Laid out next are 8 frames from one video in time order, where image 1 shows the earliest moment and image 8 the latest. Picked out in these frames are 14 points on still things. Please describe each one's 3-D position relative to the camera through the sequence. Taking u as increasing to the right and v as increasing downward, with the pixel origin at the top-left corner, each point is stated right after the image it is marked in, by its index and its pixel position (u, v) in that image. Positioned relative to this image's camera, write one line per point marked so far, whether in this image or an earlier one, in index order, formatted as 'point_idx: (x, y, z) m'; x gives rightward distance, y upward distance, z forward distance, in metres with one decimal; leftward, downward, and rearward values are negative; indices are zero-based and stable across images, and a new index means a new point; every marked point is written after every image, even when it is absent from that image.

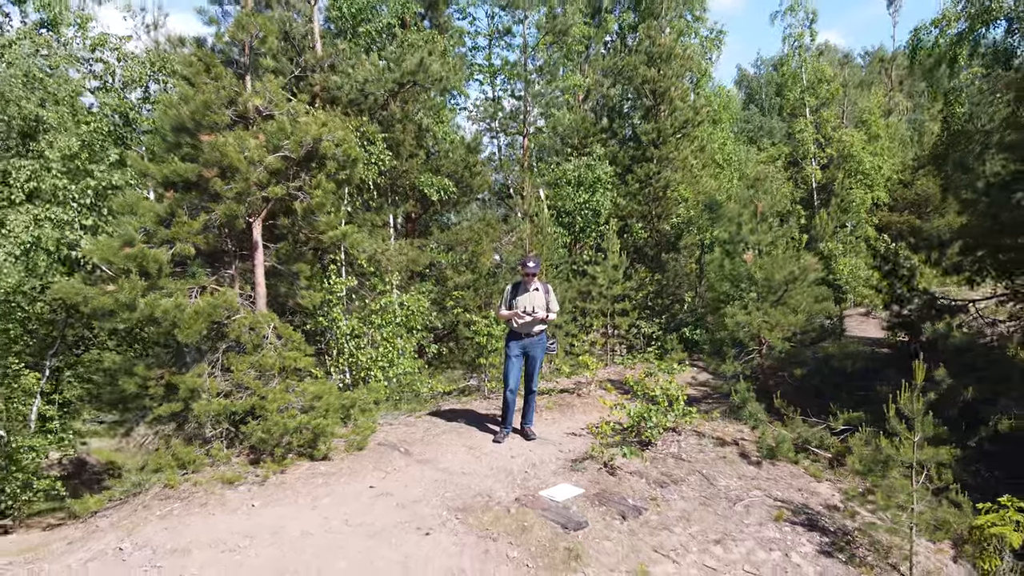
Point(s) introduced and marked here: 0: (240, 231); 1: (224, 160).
0: (-2.4, +0.5, +7.3) m
1: (-2.3, +1.0, +6.7) m
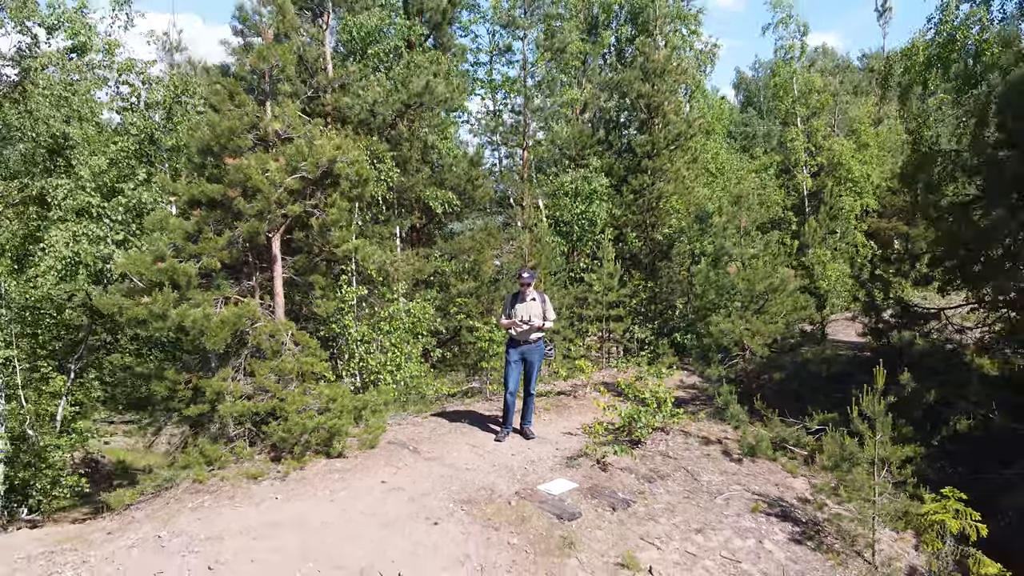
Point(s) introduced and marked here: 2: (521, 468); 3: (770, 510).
0: (-2.4, +0.4, +7.8) m
1: (-2.3, +0.9, +7.2) m
2: (+0.1, -1.5, +6.8) m
3: (+2.0, -1.7, +6.4) m
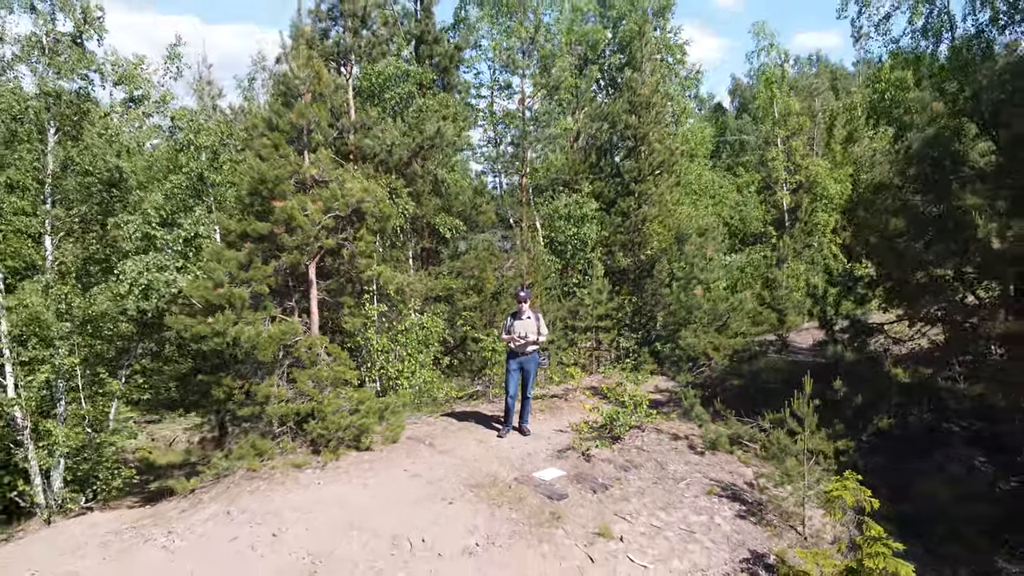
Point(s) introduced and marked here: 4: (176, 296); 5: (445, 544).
0: (-2.4, +0.2, +9.2) m
1: (-2.3, +0.7, +8.7) m
2: (+0.1, -1.7, +8.3) m
3: (+2.0, -1.9, +7.8) m
4: (-4.1, -0.2, +10.6) m
5: (-0.5, -2.0, +6.5) m
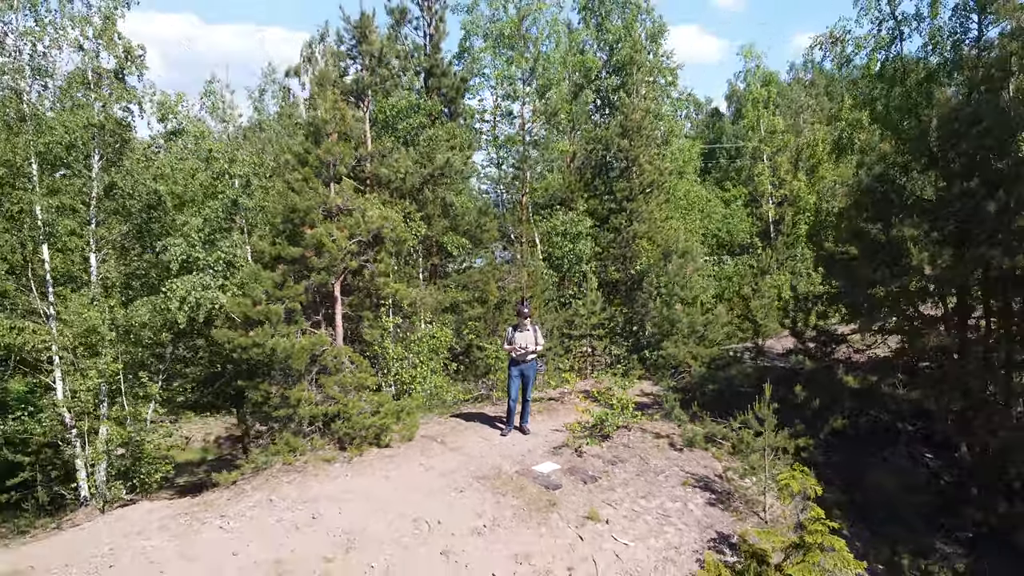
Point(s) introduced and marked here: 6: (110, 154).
0: (-2.4, 0.0, +10.5) m
1: (-2.3, +0.5, +9.9) m
2: (+0.1, -1.9, +9.5) m
3: (+2.0, -2.1, +9.0) m
4: (-4.1, -0.4, +11.8) m
5: (-0.5, -2.2, +7.7) m
6: (-6.2, +2.1, +12.7) m
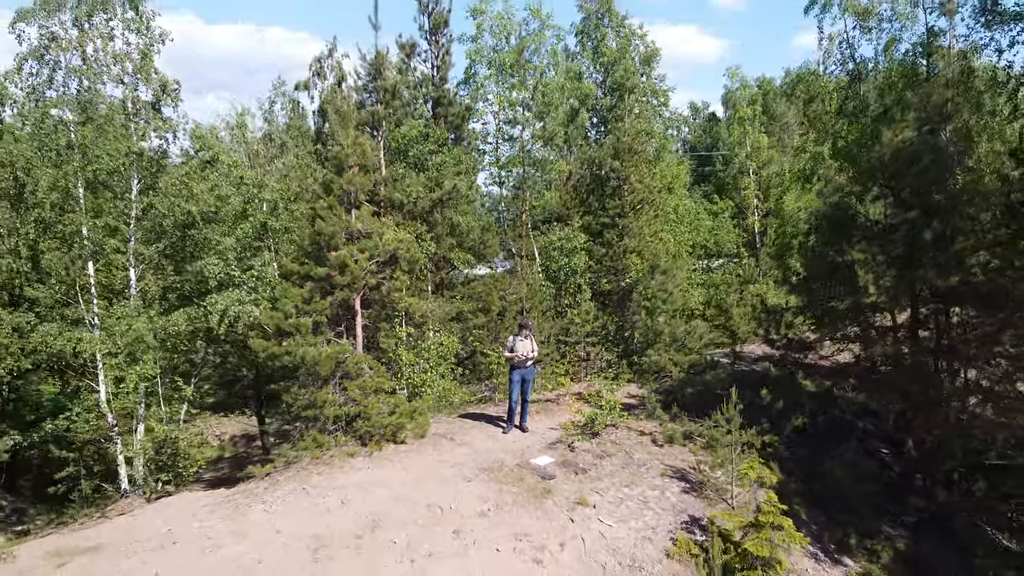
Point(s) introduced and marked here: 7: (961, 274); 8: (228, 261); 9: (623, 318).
0: (-2.4, -0.2, +11.8) m
1: (-2.3, +0.3, +11.2) m
2: (+0.1, -2.1, +10.8) m
3: (+2.0, -2.3, +10.4) m
4: (-4.0, -0.6, +13.1) m
5: (-0.5, -2.4, +9.0) m
6: (-6.2, +1.9, +14.0) m
7: (+5.4, +0.2, +10.0) m
8: (-4.7, +0.4, +13.7) m
9: (+2.1, -0.6, +15.2) m
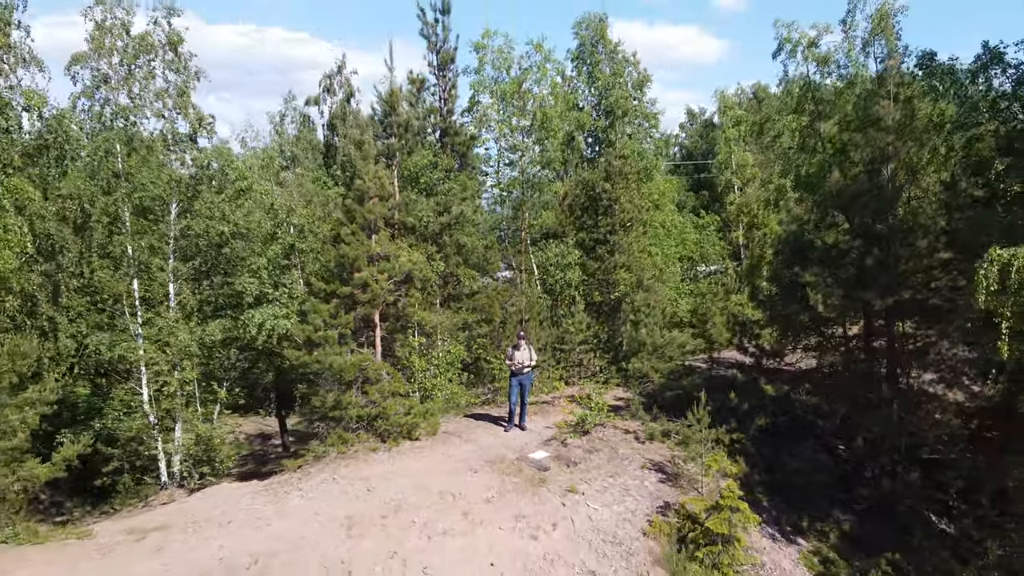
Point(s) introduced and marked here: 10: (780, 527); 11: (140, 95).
0: (-2.4, -0.5, +13.4) m
1: (-2.3, +0.1, +12.8) m
2: (+0.1, -2.4, +12.4) m
3: (+2.0, -2.6, +12.0) m
4: (-4.0, -0.8, +14.7) m
5: (-0.5, -2.7, +10.6) m
6: (-6.2, +1.6, +15.6) m
7: (+5.4, -0.1, +11.6) m
8: (-4.7, +0.2, +15.3) m
9: (+2.1, -0.8, +16.8) m
10: (+3.7, -3.3, +11.4) m
11: (-7.0, +3.6, +15.4) m
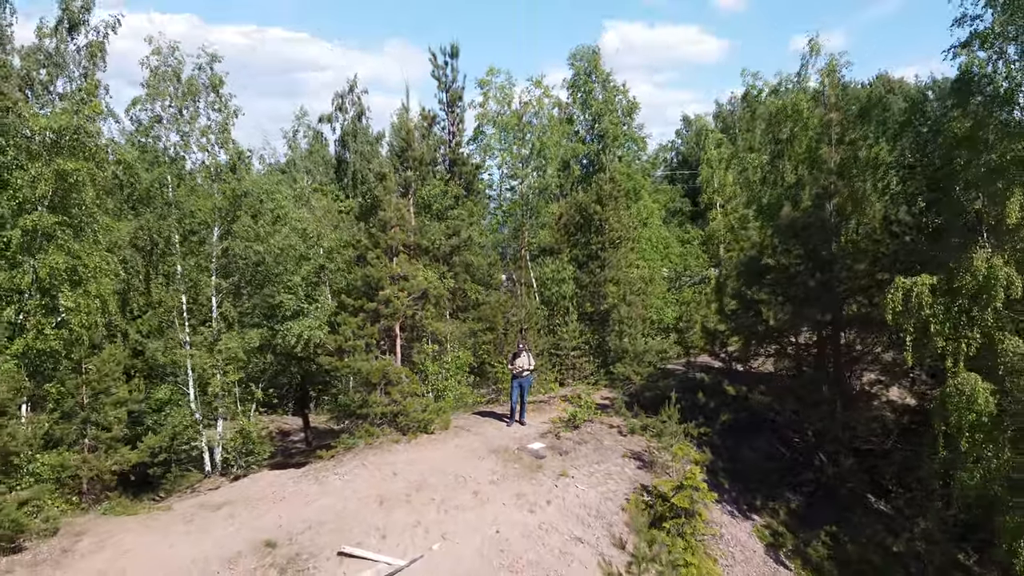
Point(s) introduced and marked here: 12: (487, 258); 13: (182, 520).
0: (-2.3, -0.8, +15.6) m
1: (-2.3, -0.2, +15.0) m
2: (+0.1, -2.6, +14.6) m
3: (+2.1, -2.9, +14.2) m
4: (-4.0, -1.1, +16.9) m
5: (-0.5, -2.9, +12.8) m
6: (-6.2, +1.3, +17.8) m
7: (+5.4, -0.4, +13.8) m
8: (-4.7, -0.1, +17.5) m
9: (+2.1, -1.1, +19.0) m
10: (+3.7, -3.6, +13.6) m
11: (-7.0, +3.3, +17.6) m
12: (-0.6, +0.7, +19.3) m
13: (-4.5, -3.1, +11.2) m
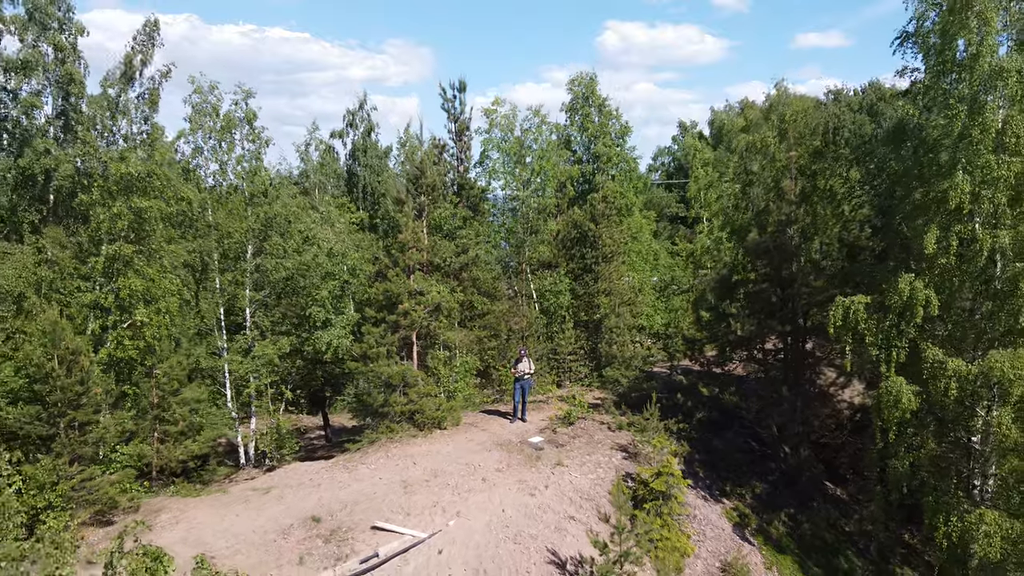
0: (-2.3, -1.1, +17.7) m
1: (-2.2, -0.5, +17.1) m
2: (+0.2, -2.9, +16.7) m
3: (+2.1, -3.2, +16.3) m
4: (-4.0, -1.4, +19.0) m
5: (-0.4, -3.2, +14.9) m
6: (-6.1, +1.0, +19.9) m
7: (+5.5, -0.7, +15.9) m
8: (-4.6, -0.4, +19.7) m
9: (+2.1, -1.4, +21.2) m
10: (+3.8, -3.9, +15.7) m
11: (-6.9, +3.0, +19.8) m
12: (-0.5, +0.4, +21.4) m
13: (-4.4, -3.4, +13.3) m
